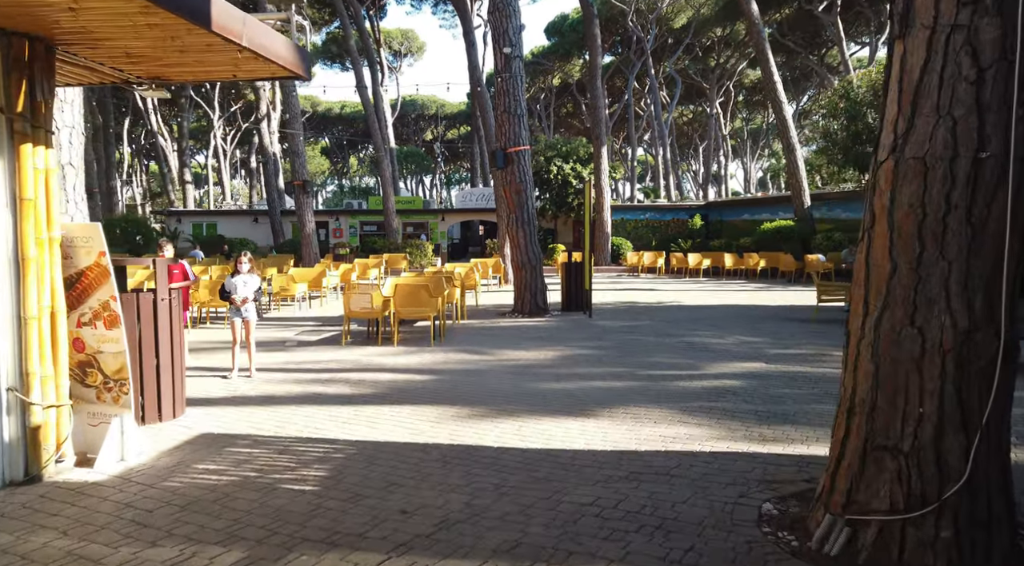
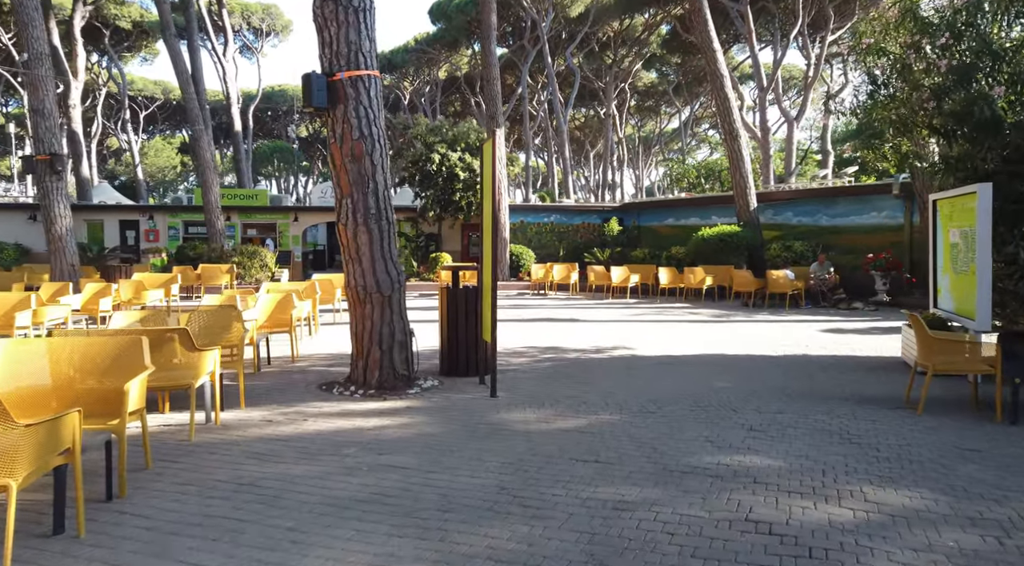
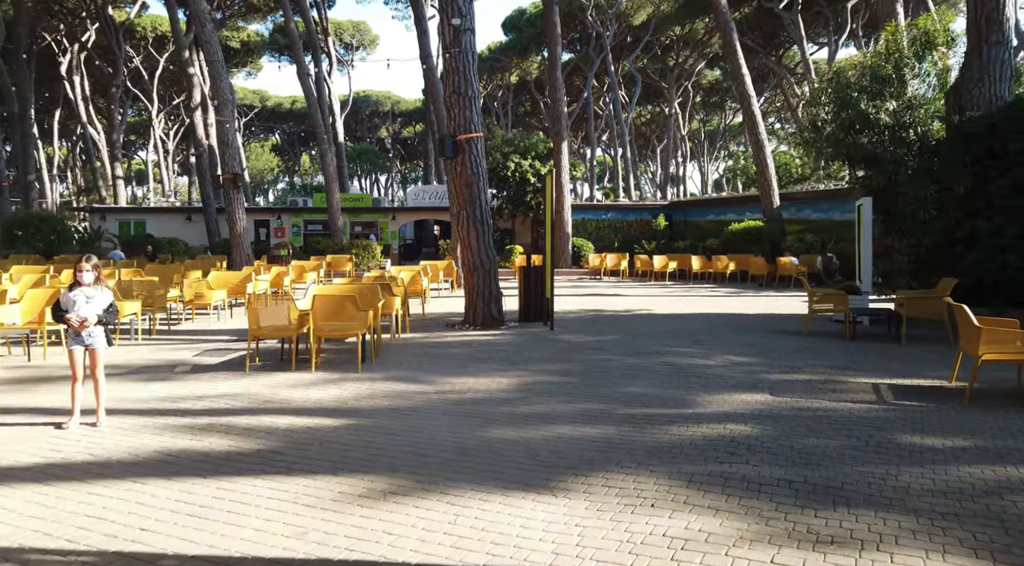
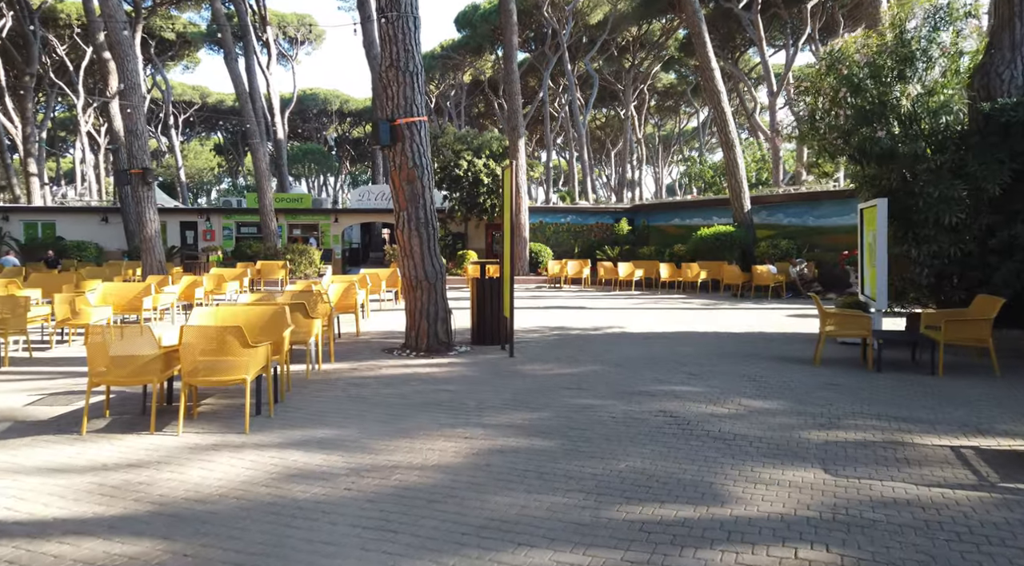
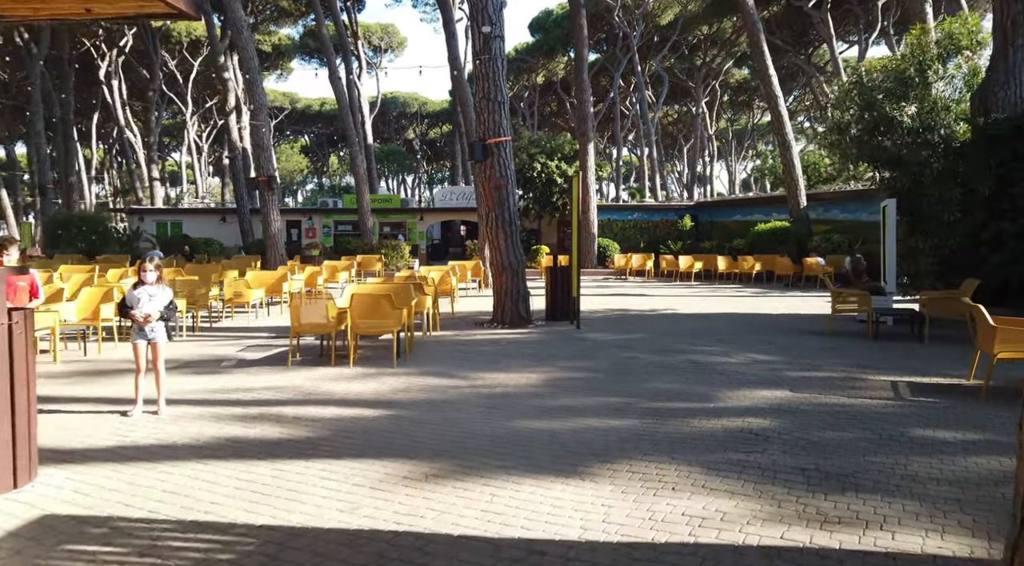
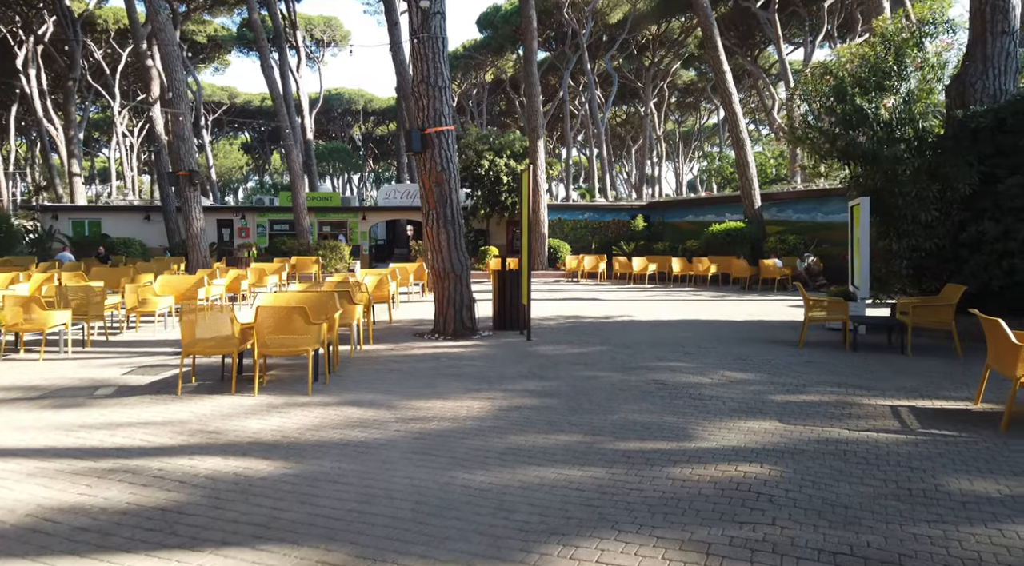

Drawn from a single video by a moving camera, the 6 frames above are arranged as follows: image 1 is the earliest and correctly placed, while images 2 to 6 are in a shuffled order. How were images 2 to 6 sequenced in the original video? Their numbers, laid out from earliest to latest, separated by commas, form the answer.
5, 3, 6, 4, 2
